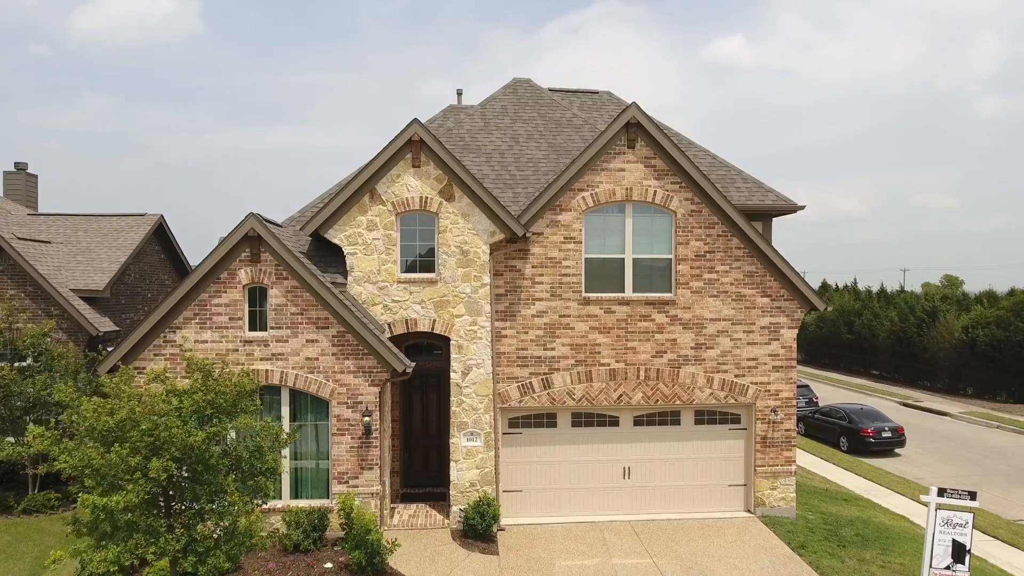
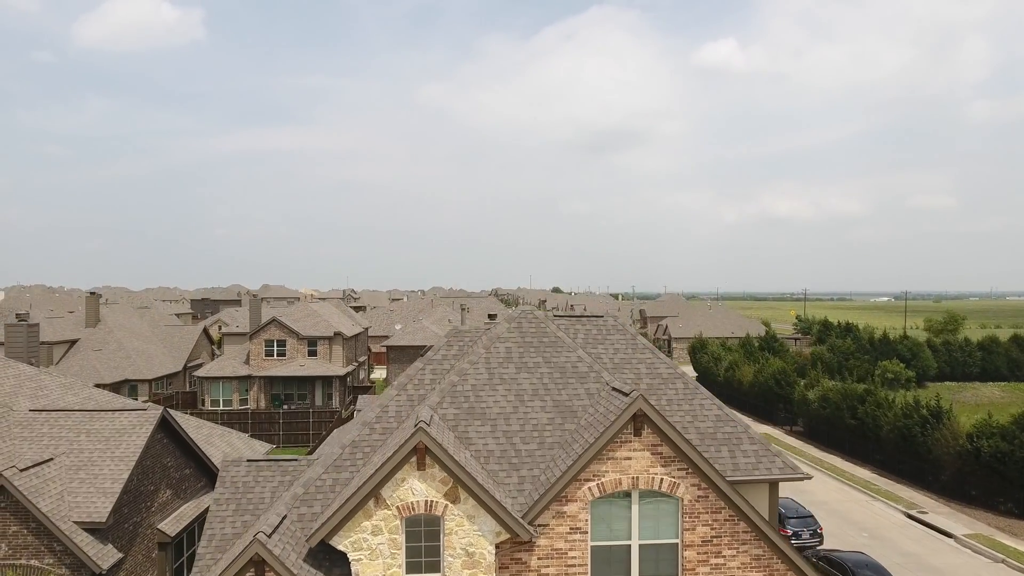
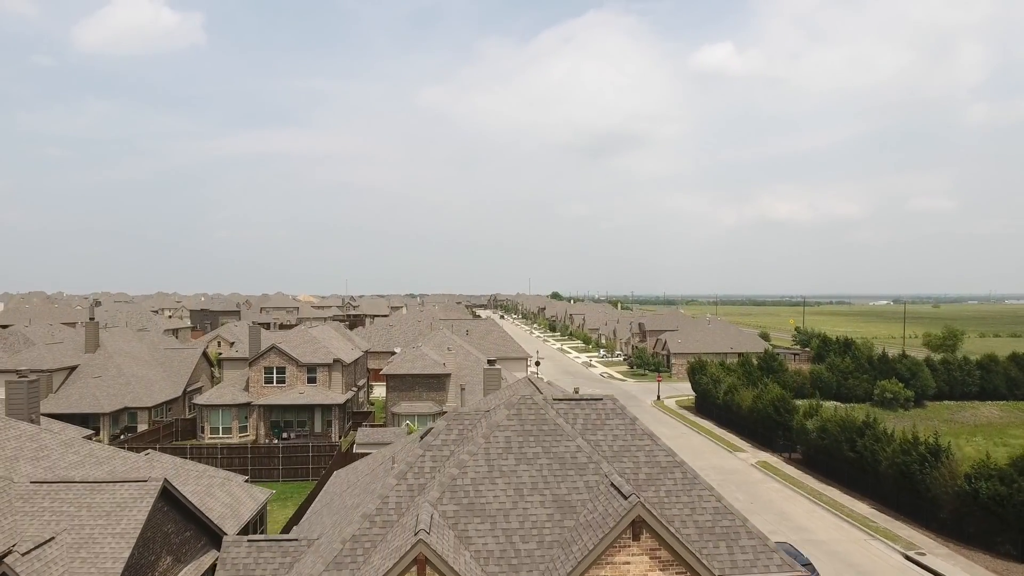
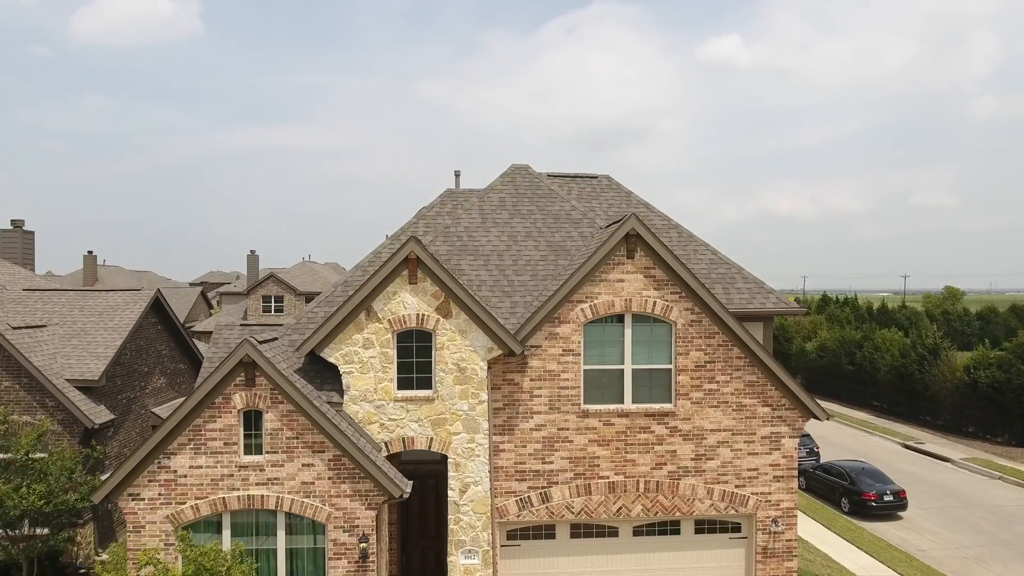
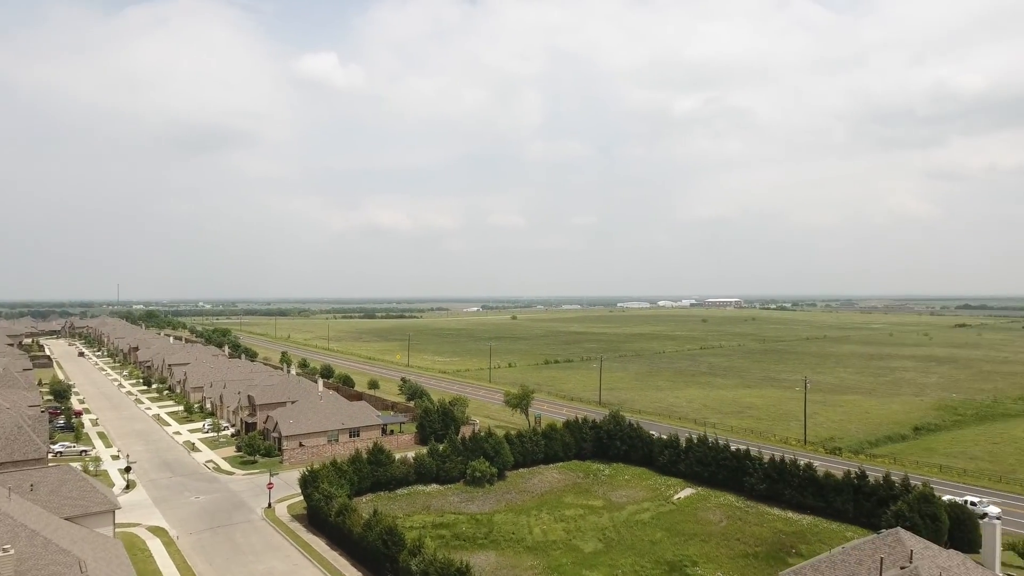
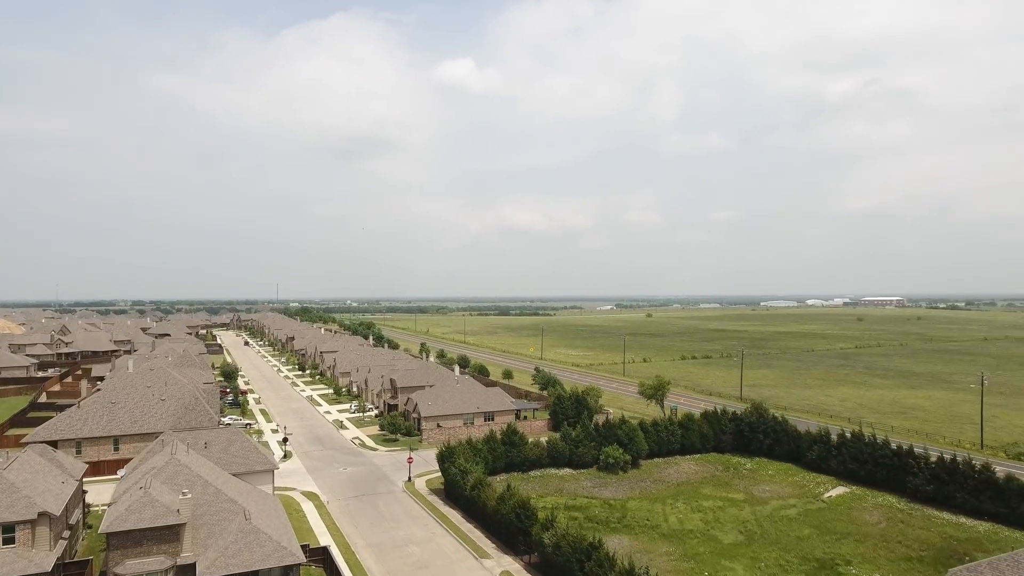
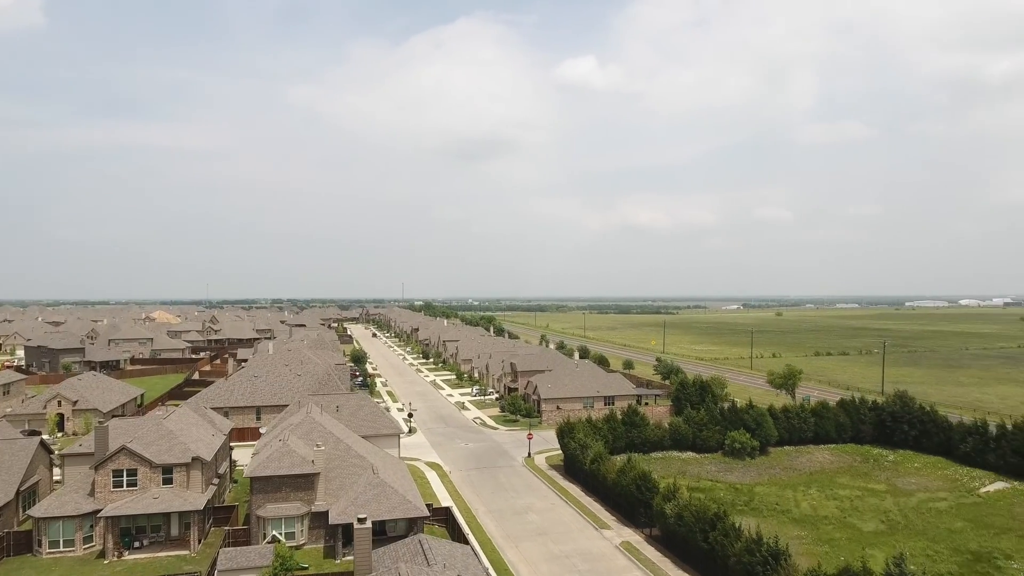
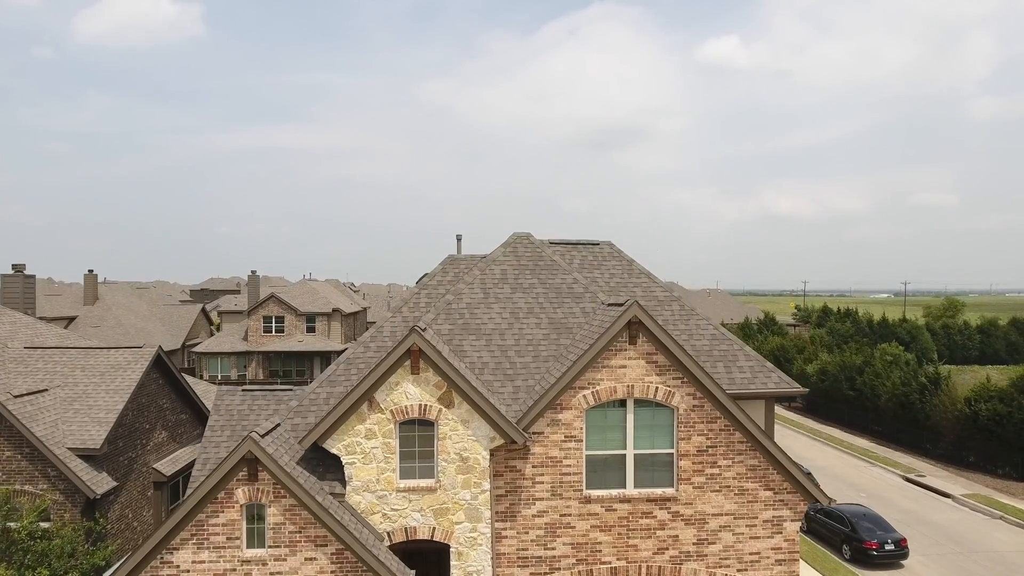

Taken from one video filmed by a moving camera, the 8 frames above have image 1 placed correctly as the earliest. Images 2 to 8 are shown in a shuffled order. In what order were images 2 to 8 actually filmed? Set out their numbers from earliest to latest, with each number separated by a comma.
4, 8, 2, 3, 7, 6, 5
